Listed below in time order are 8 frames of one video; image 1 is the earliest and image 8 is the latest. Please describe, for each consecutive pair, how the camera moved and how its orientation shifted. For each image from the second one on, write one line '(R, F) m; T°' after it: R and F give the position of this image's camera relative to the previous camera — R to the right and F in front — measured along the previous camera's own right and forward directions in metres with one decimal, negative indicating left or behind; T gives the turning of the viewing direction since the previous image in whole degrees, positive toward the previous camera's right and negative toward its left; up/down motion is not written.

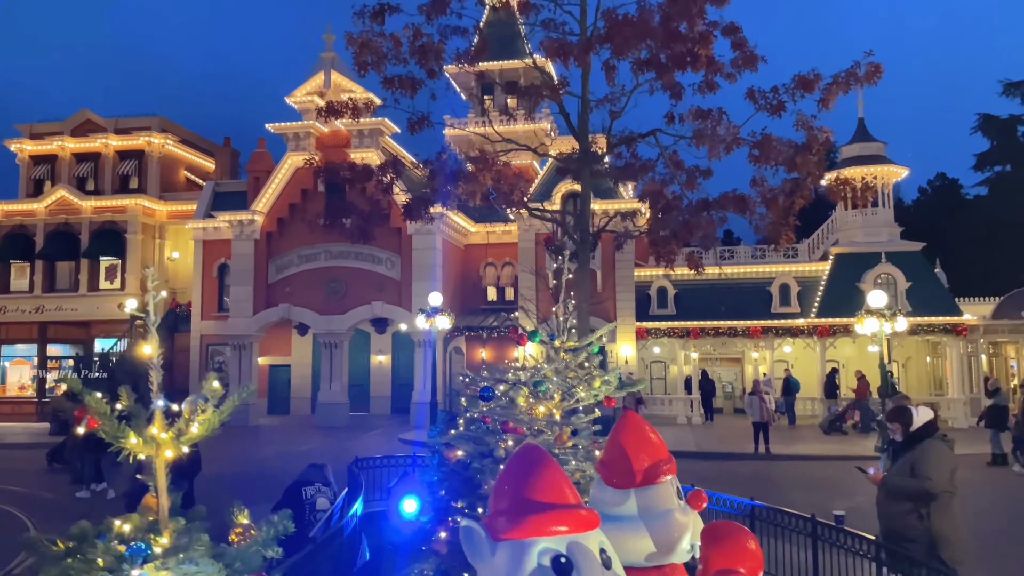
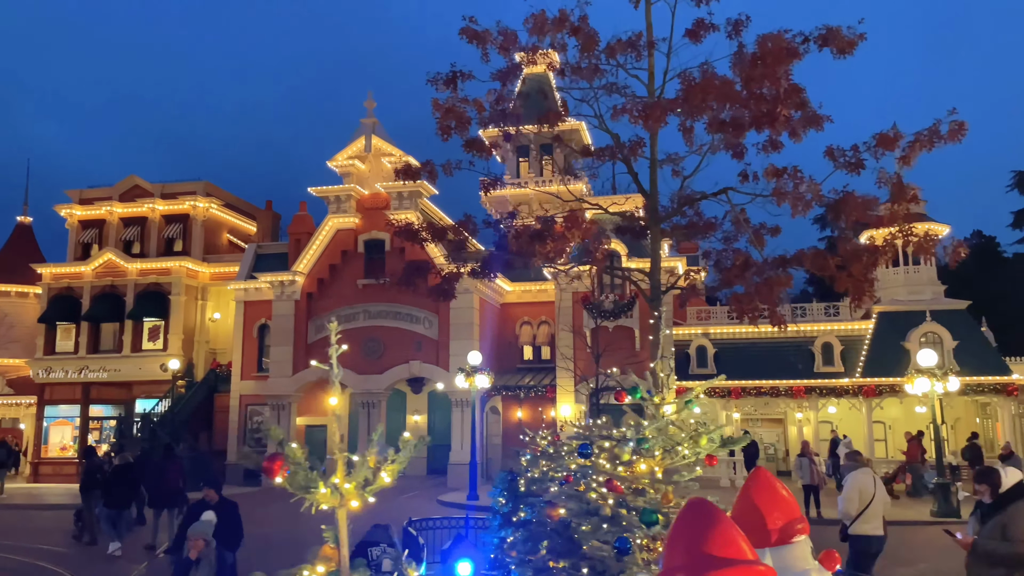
(-0.3, 0.0) m; -2°
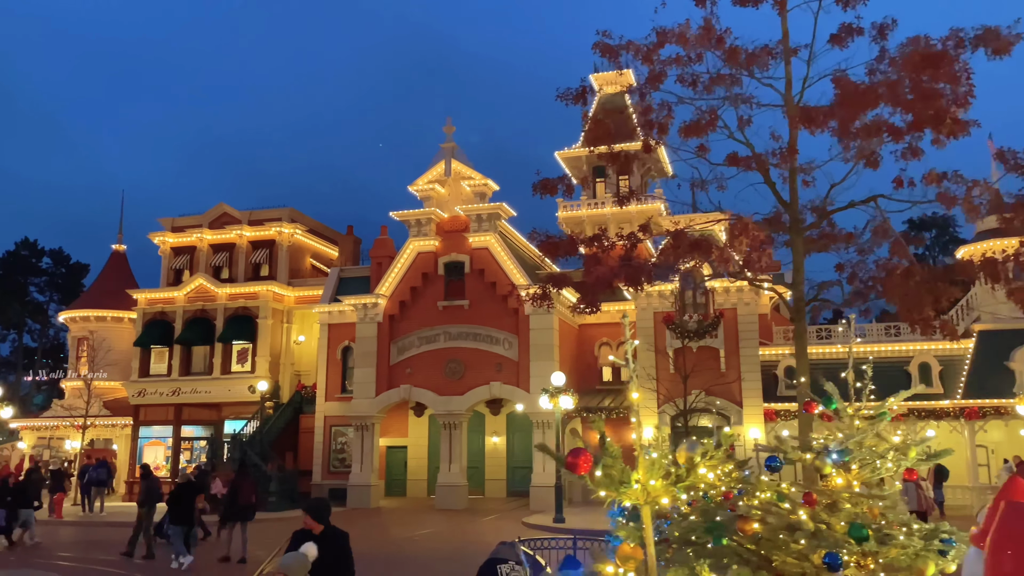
(-0.5, 0.0) m; -5°
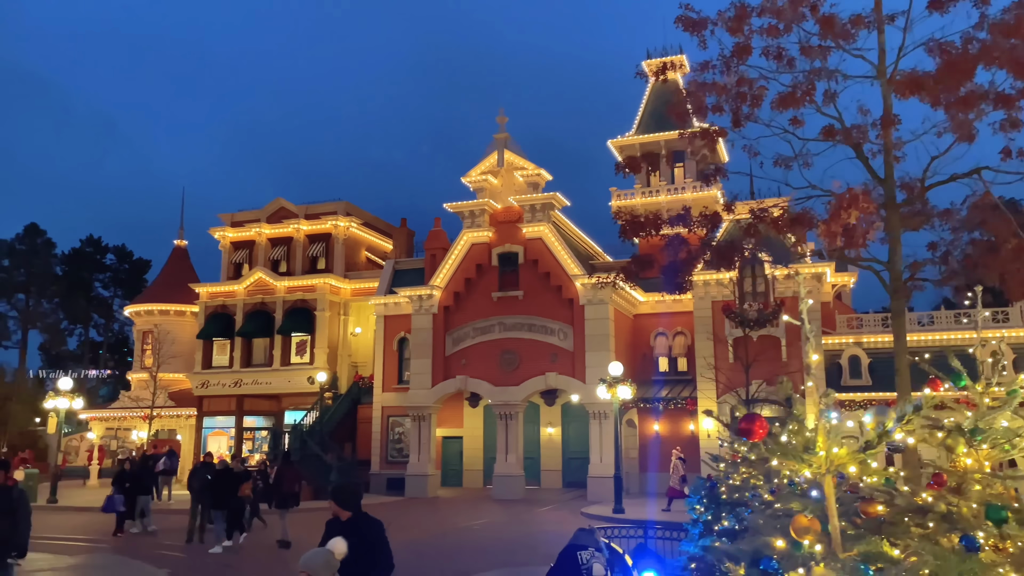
(-0.3, +0.1) m; -3°
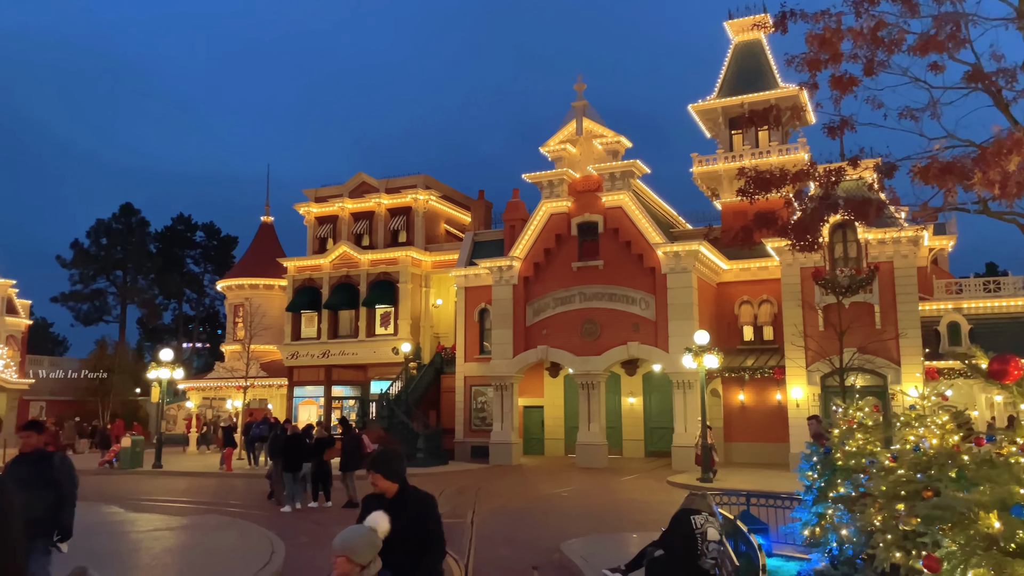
(-0.3, 0.0) m; -5°
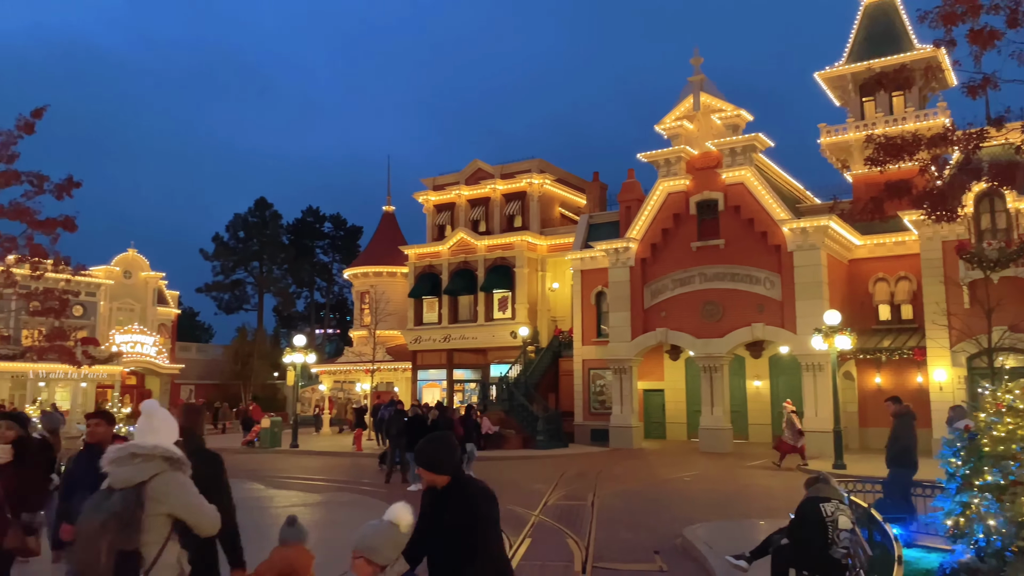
(0.0, 0.0) m; -9°
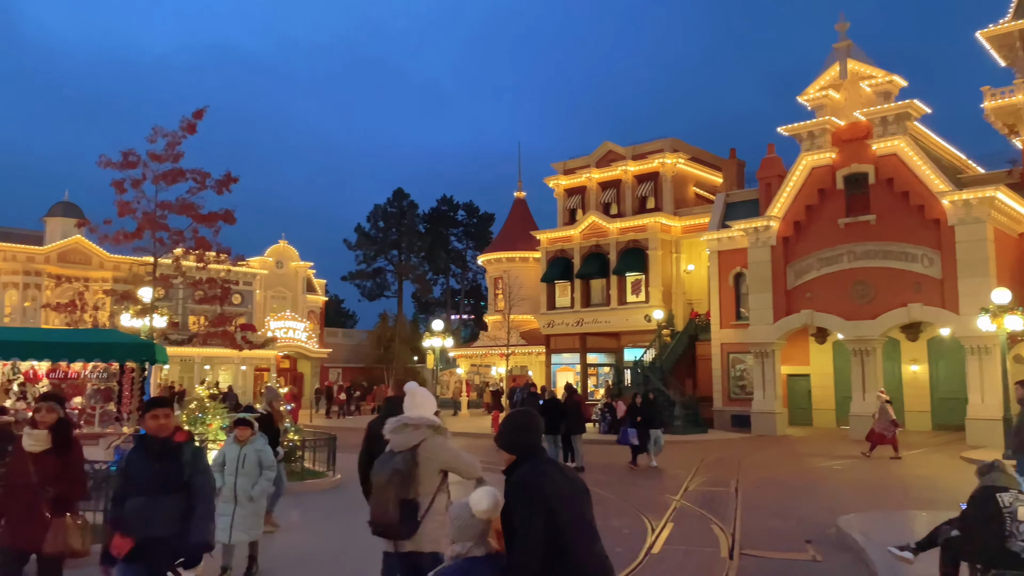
(-0.1, +0.1) m; -10°
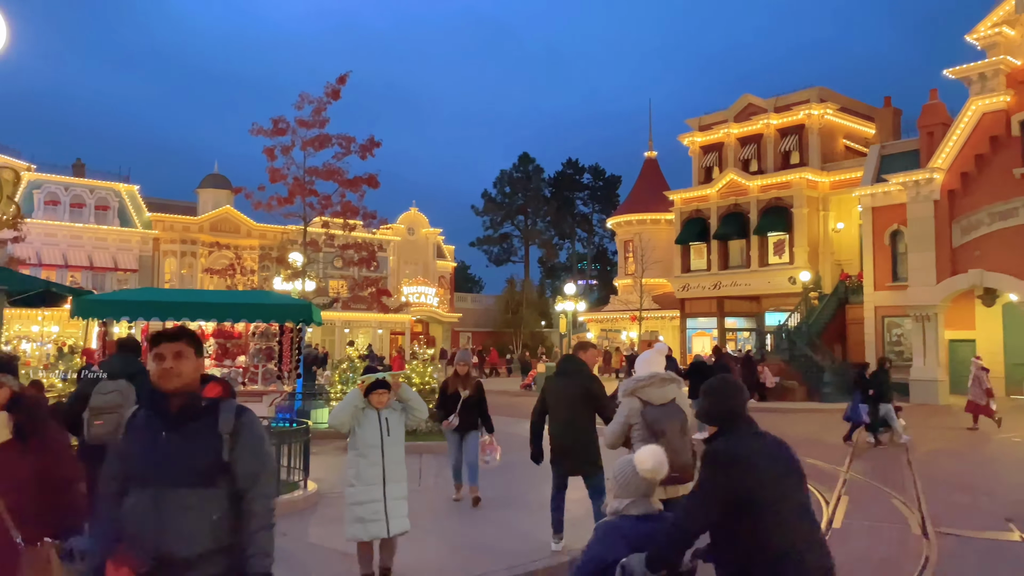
(-0.6, +0.4) m; -9°
